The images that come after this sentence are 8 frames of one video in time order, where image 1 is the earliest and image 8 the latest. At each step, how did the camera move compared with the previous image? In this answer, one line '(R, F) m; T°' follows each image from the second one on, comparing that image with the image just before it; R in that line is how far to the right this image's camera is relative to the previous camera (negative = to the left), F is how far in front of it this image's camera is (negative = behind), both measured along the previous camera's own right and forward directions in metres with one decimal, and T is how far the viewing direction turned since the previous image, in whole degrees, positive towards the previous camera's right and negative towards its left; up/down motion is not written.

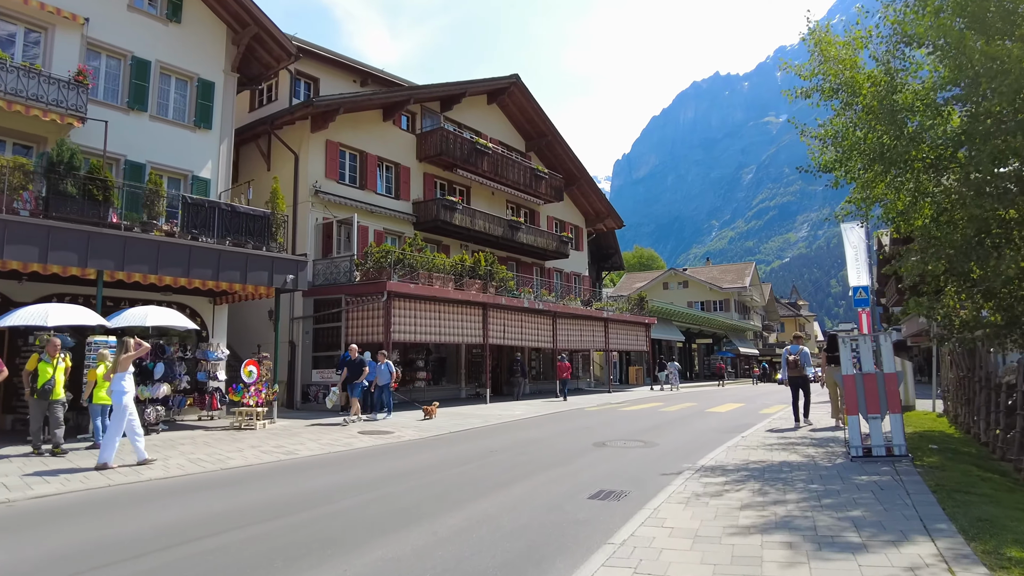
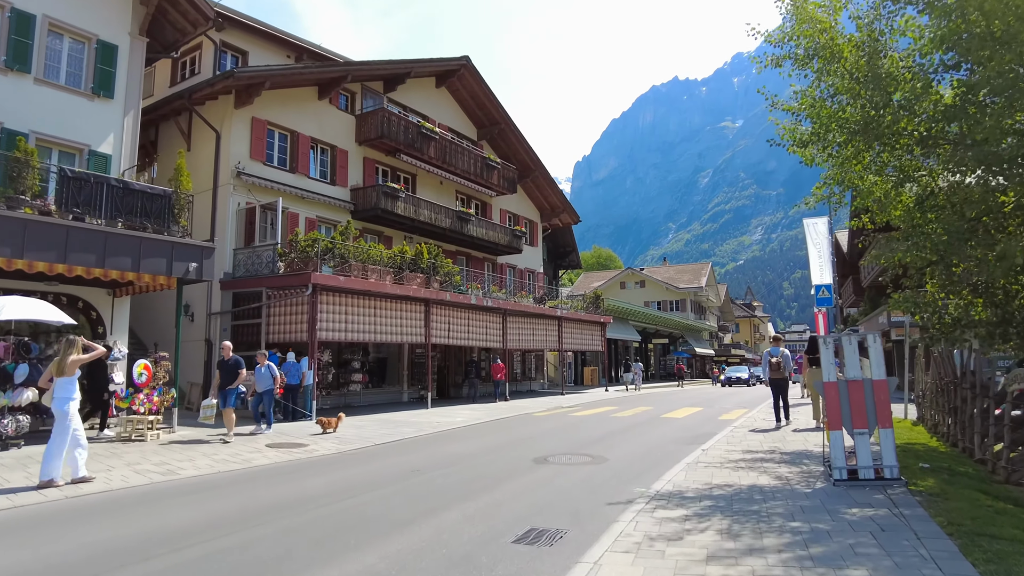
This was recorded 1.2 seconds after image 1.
(+0.5, +1.6) m; +4°
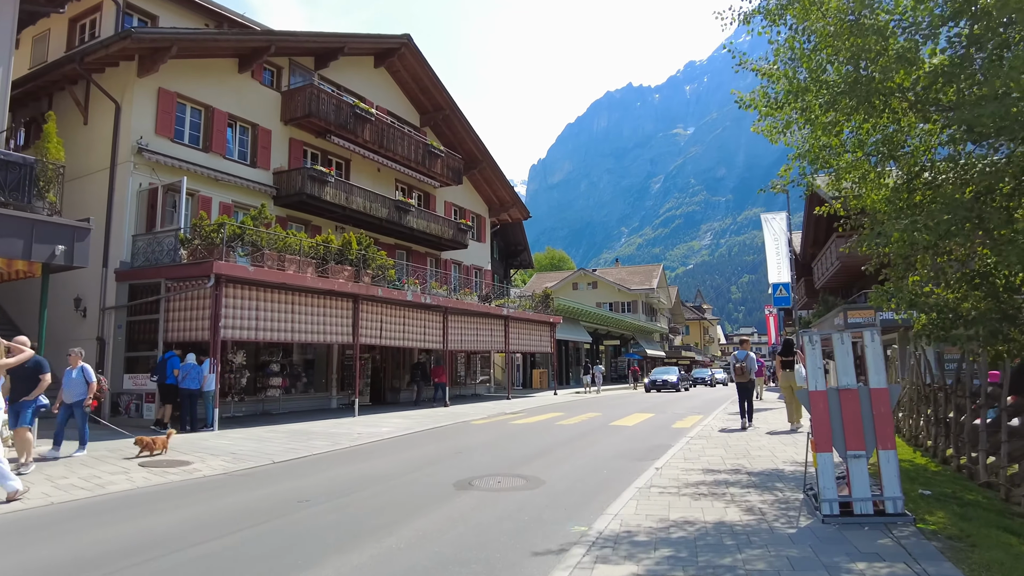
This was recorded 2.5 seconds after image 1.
(+0.4, +1.7) m; +4°
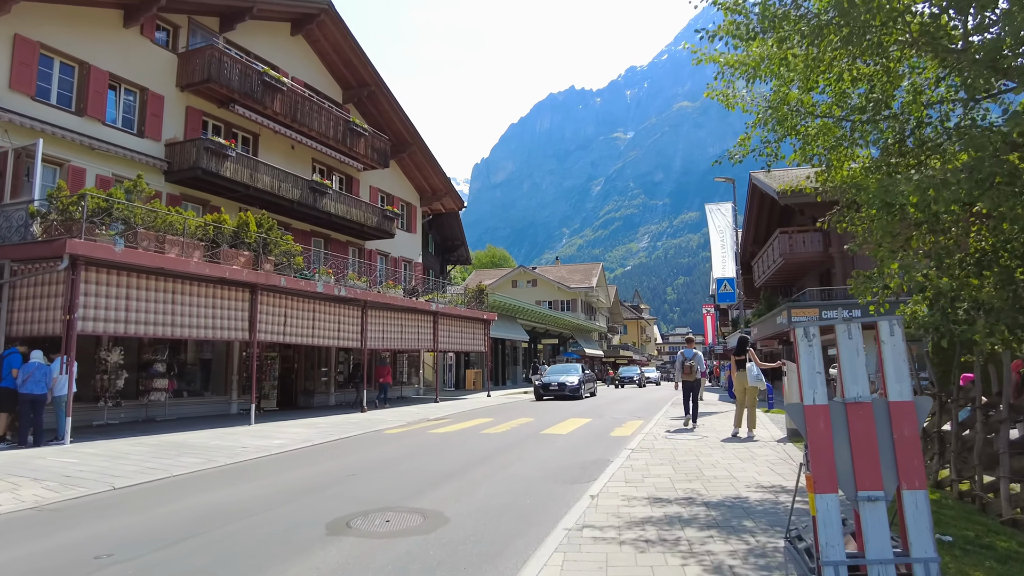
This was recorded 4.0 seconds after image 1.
(+0.4, +1.8) m; +5°
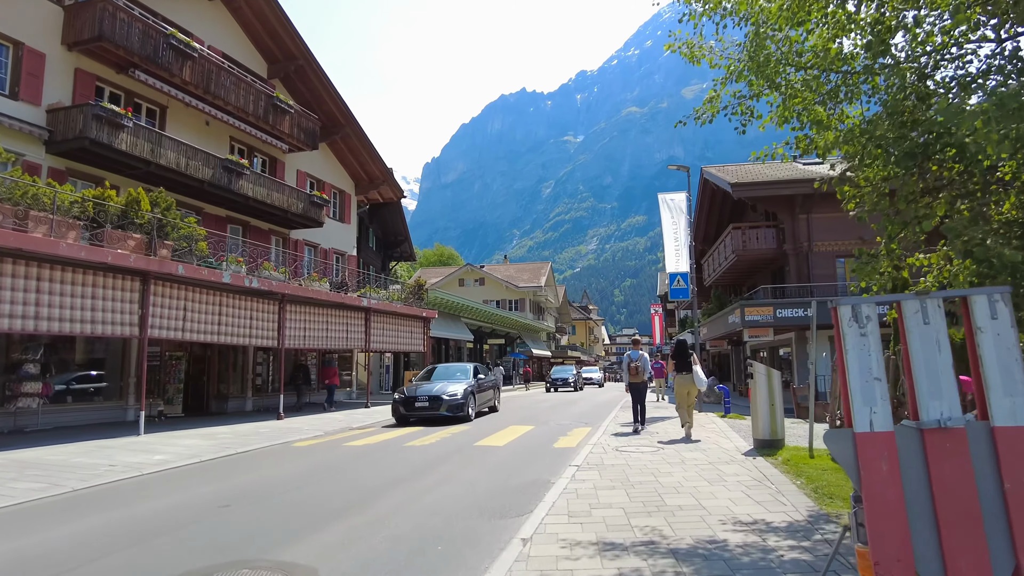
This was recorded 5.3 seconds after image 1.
(+0.3, +1.7) m; +4°
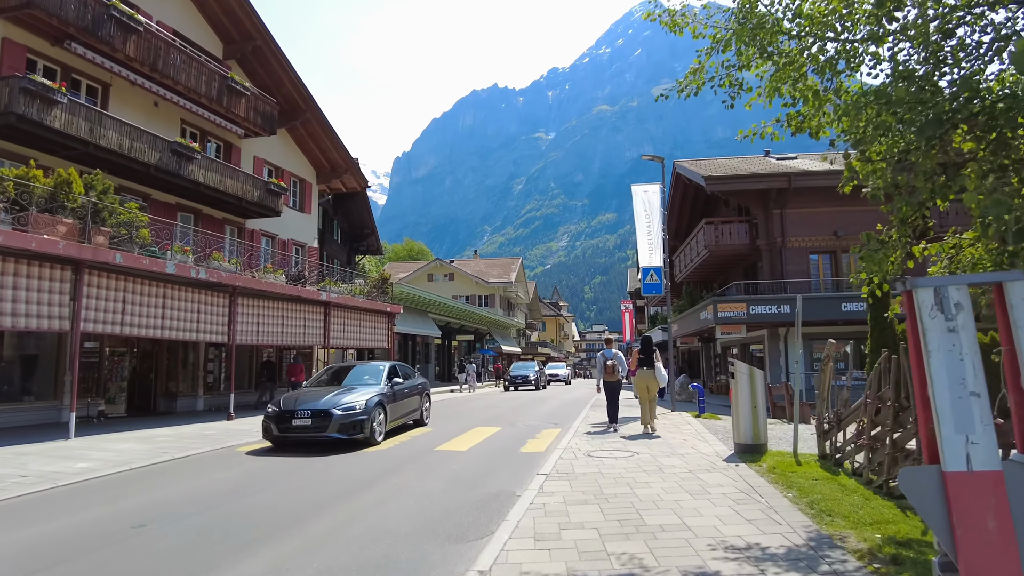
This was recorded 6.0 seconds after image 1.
(+0.1, +0.8) m; +3°
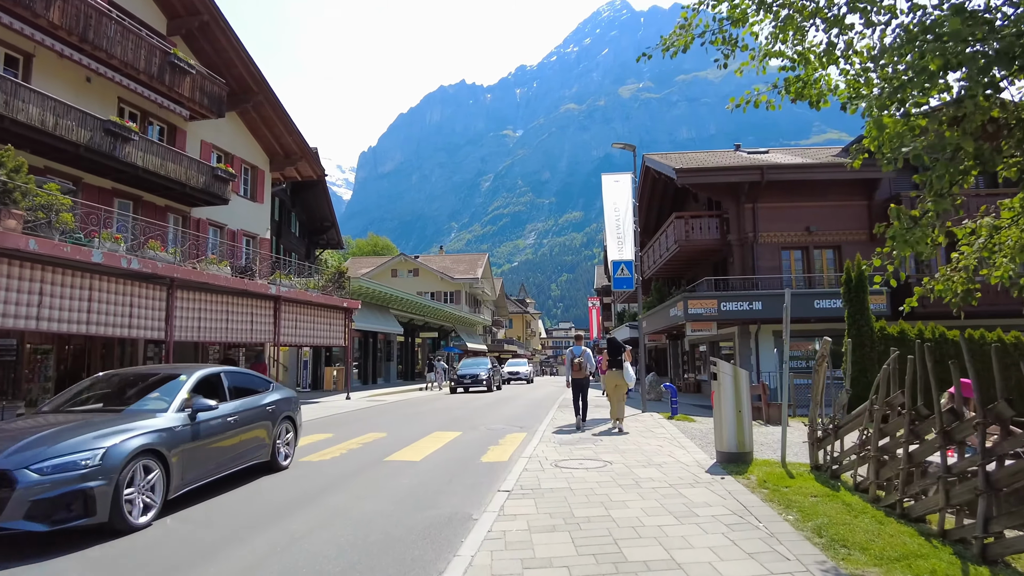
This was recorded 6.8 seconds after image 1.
(+0.1, +1.0) m; +3°
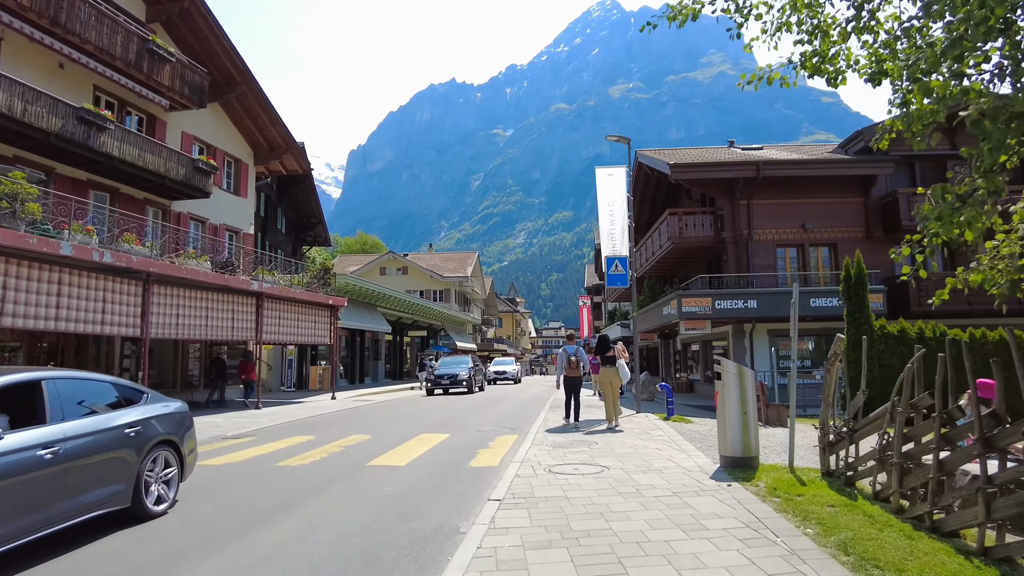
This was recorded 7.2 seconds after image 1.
(0.0, +0.5) m; +1°
